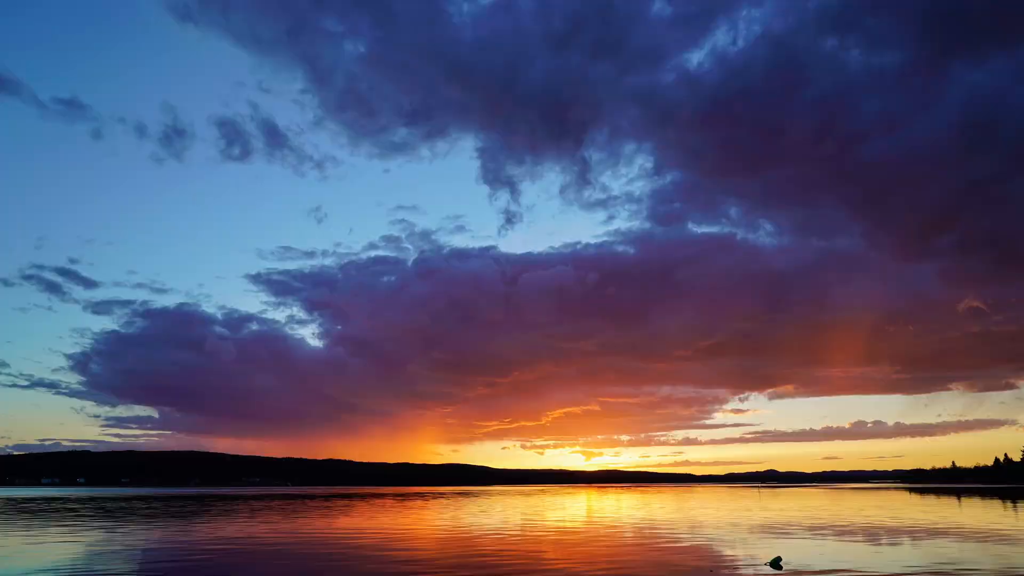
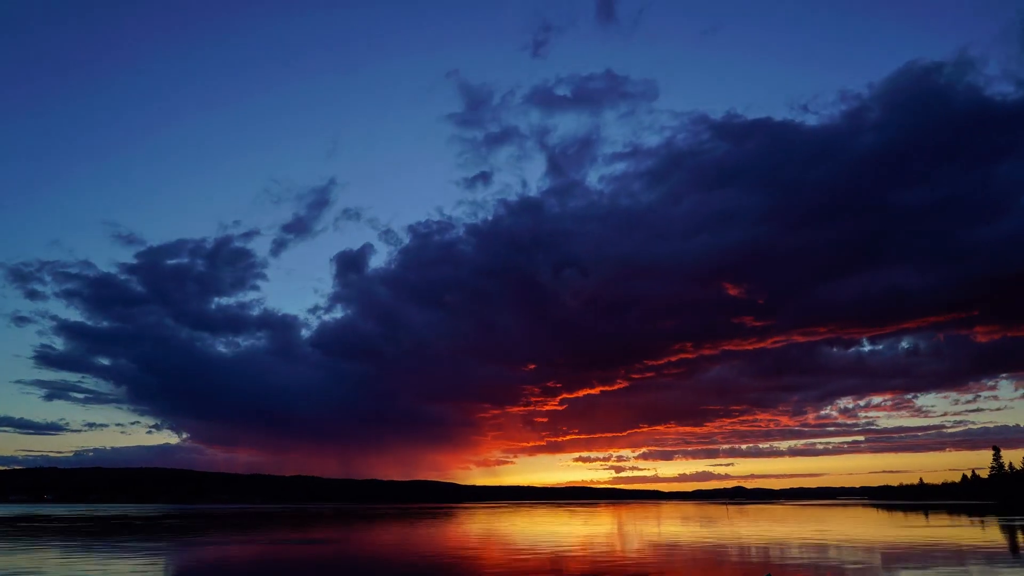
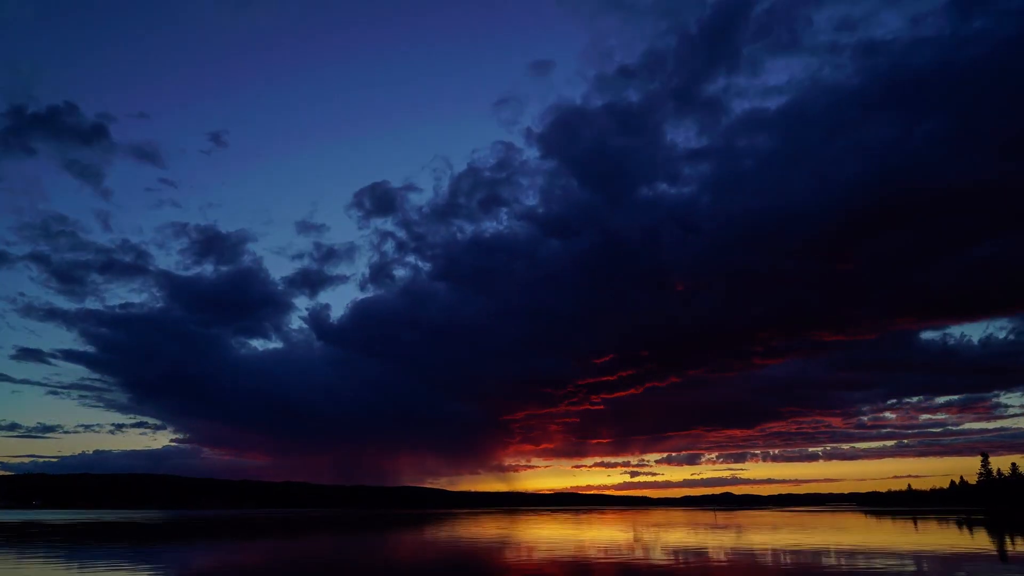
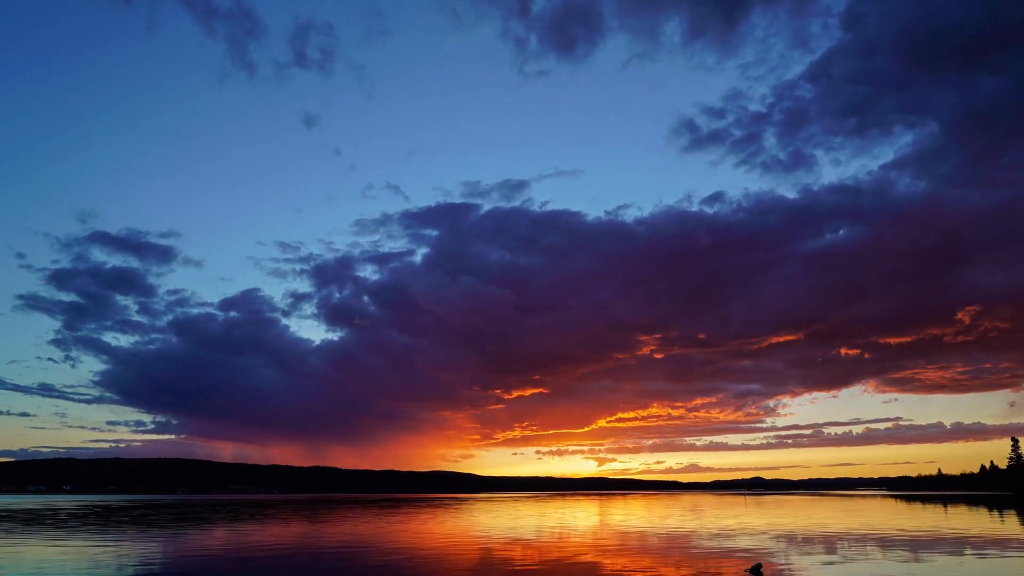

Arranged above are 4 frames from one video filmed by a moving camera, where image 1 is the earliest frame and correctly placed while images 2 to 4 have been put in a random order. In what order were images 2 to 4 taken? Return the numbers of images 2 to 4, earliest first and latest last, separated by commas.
4, 2, 3
